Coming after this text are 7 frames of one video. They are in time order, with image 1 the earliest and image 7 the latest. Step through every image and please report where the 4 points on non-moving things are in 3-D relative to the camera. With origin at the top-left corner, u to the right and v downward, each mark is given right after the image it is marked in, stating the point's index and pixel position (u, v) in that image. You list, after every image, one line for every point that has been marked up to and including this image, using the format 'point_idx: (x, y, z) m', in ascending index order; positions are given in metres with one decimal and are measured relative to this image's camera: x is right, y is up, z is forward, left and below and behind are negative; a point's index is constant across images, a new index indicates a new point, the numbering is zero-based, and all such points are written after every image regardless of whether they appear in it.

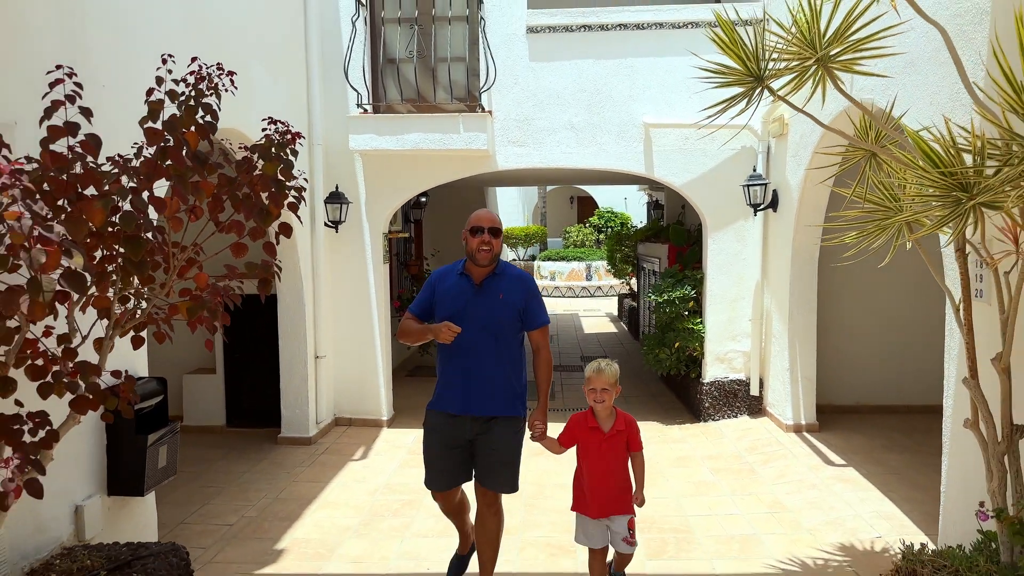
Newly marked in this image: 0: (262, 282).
0: (-0.8, 0.0, +2.6) m
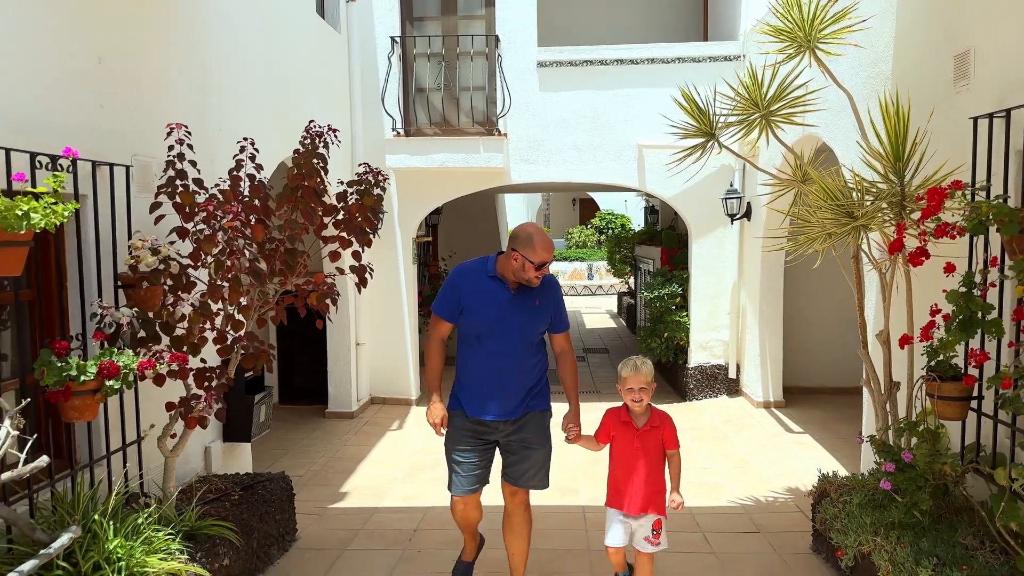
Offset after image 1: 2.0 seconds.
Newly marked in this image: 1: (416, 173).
0: (-0.7, 0.0, +3.7) m
1: (-0.9, +1.1, +7.4) m
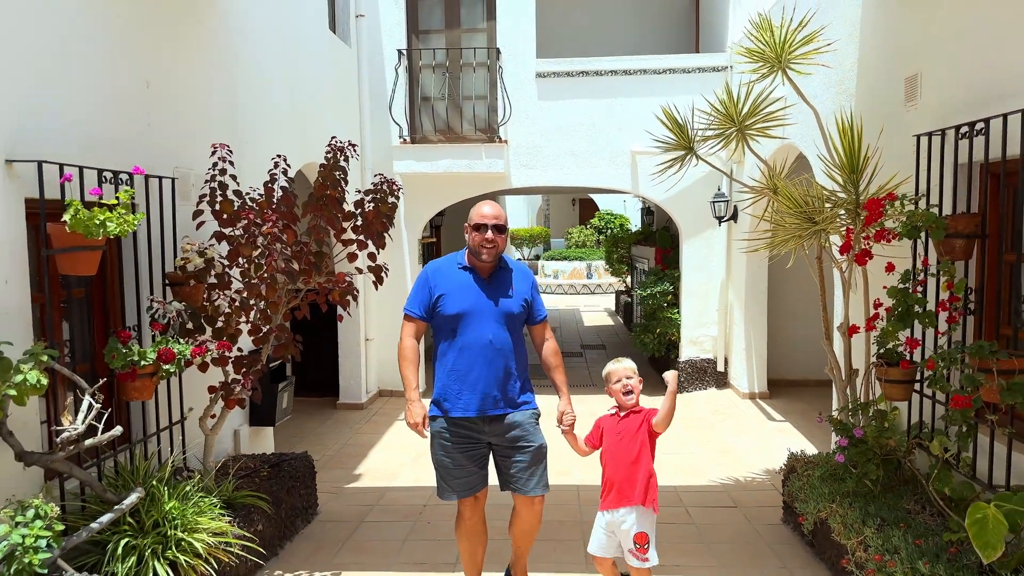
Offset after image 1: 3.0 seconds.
0: (-0.7, +0.1, +4.1) m
1: (-0.9, +1.2, +7.9) m
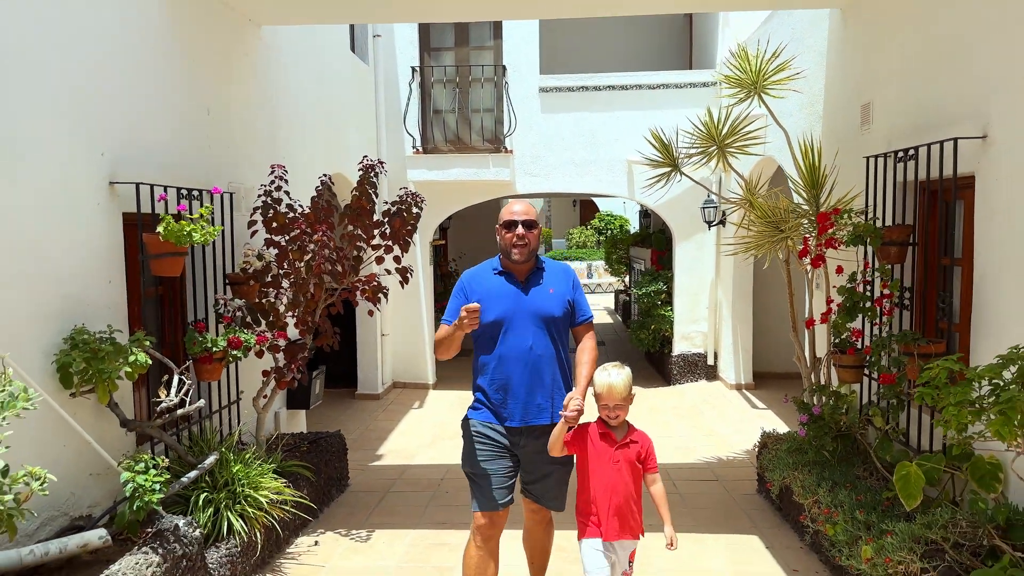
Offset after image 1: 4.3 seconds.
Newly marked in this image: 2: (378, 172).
0: (-0.7, +0.1, +4.7) m
1: (-0.9, +1.2, +8.5) m
2: (-0.8, +0.7, +4.8) m
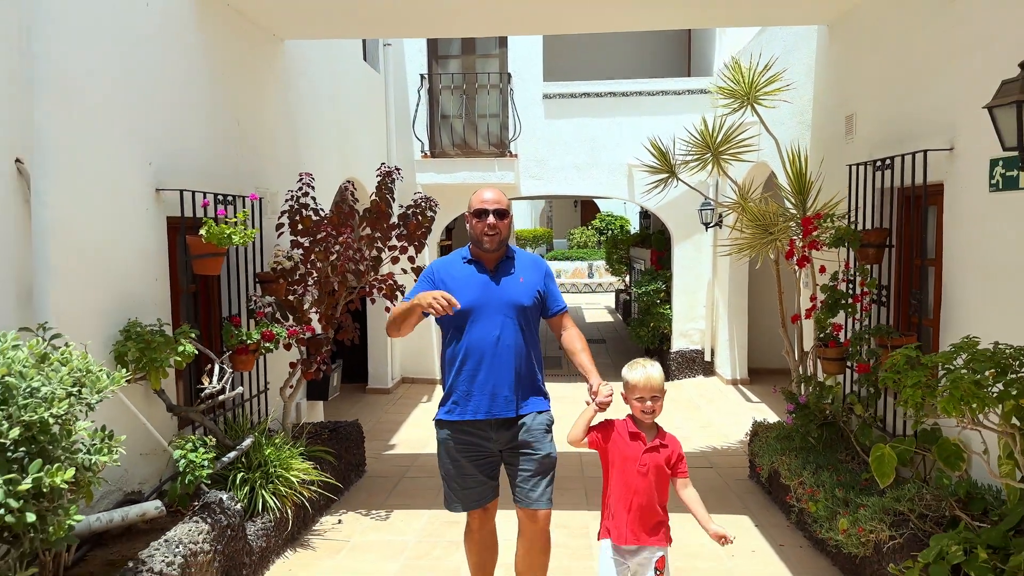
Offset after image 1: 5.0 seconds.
0: (-0.6, +0.1, +5.0) m
1: (-0.8, +1.2, +8.8) m
2: (-0.8, +0.7, +5.1) m
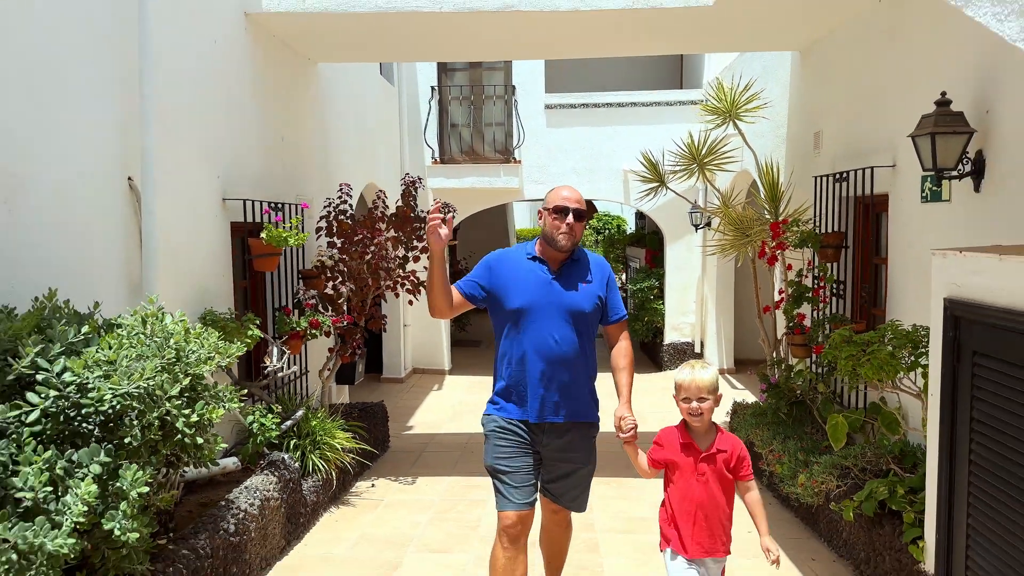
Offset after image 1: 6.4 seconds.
0: (-0.6, +0.1, +5.7) m
1: (-0.8, +1.2, +9.5) m
2: (-0.7, +0.8, +5.8) m
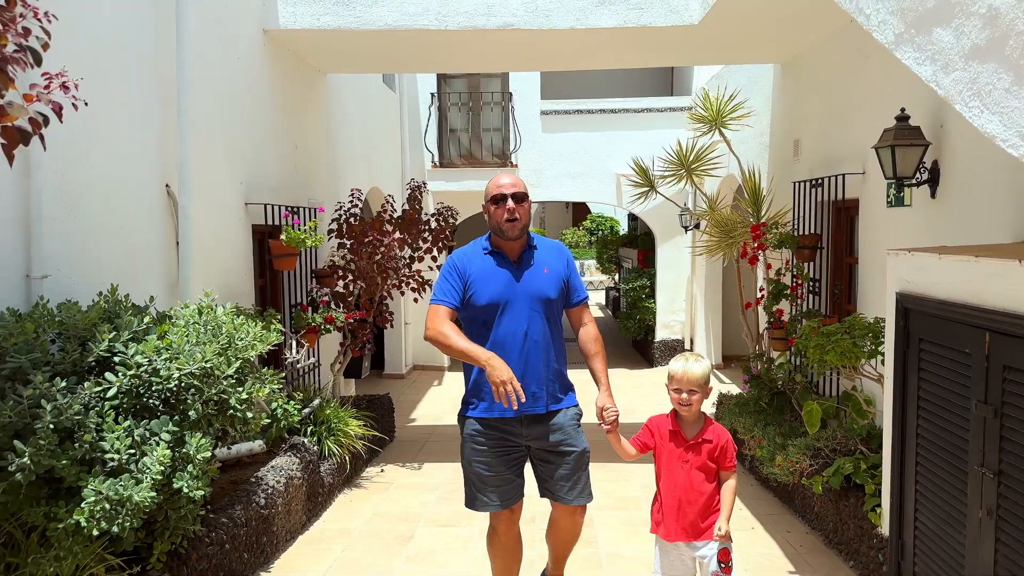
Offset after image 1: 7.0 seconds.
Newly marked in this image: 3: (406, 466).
0: (-0.6, +0.1, +6.1) m
1: (-0.8, +1.2, +9.8) m
2: (-0.7, +0.8, +6.1) m
3: (-0.8, -1.3, +5.6) m
